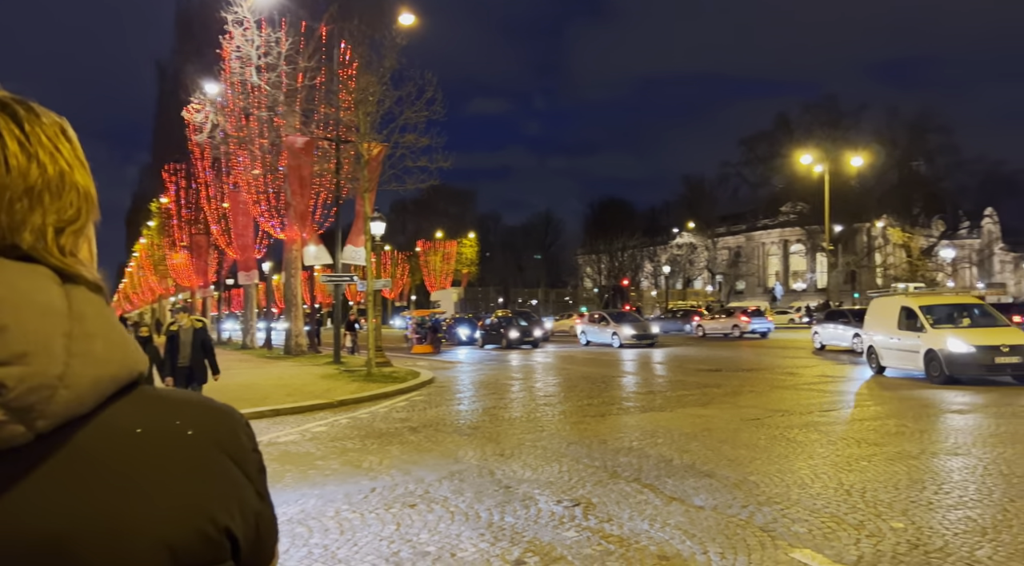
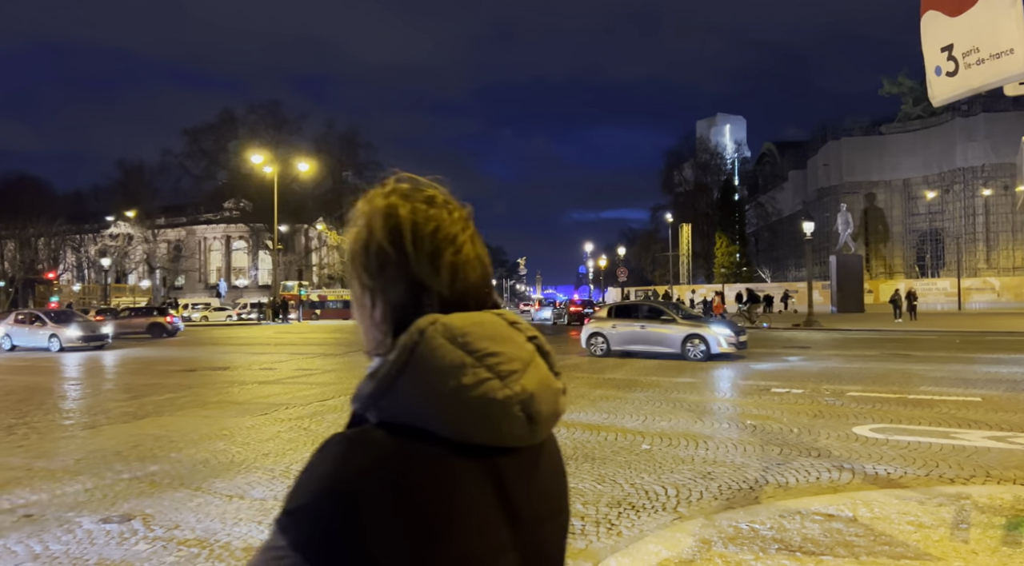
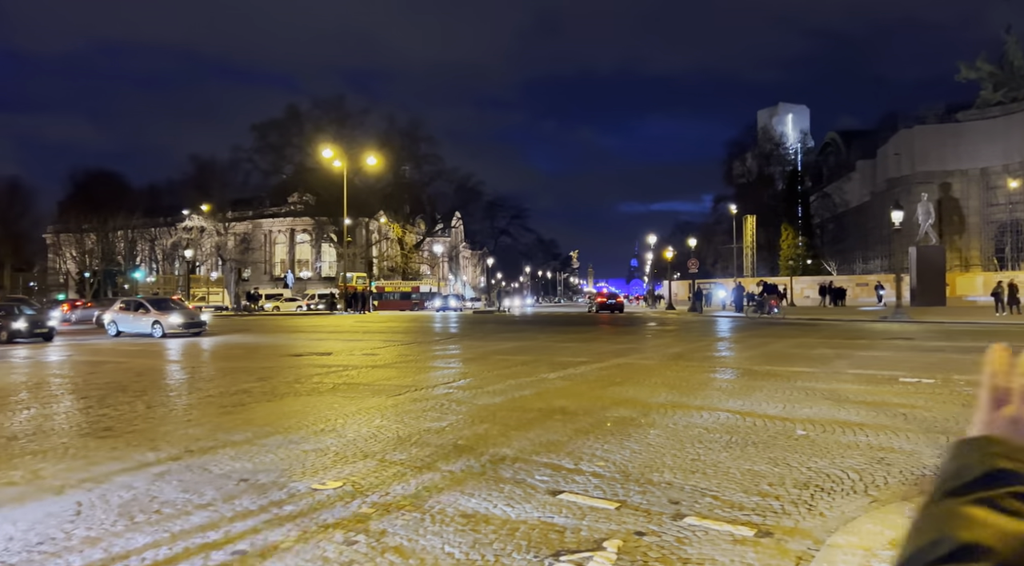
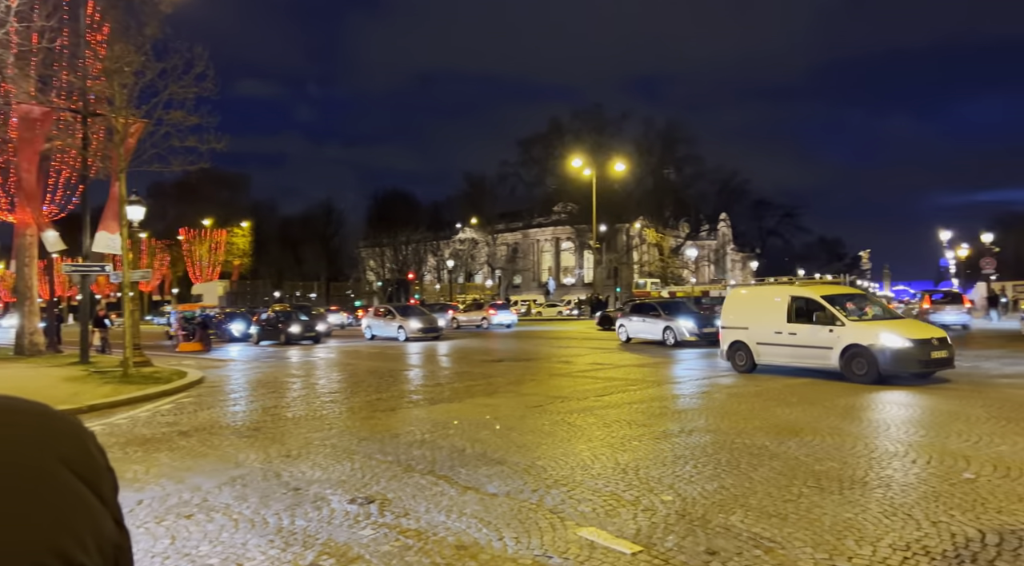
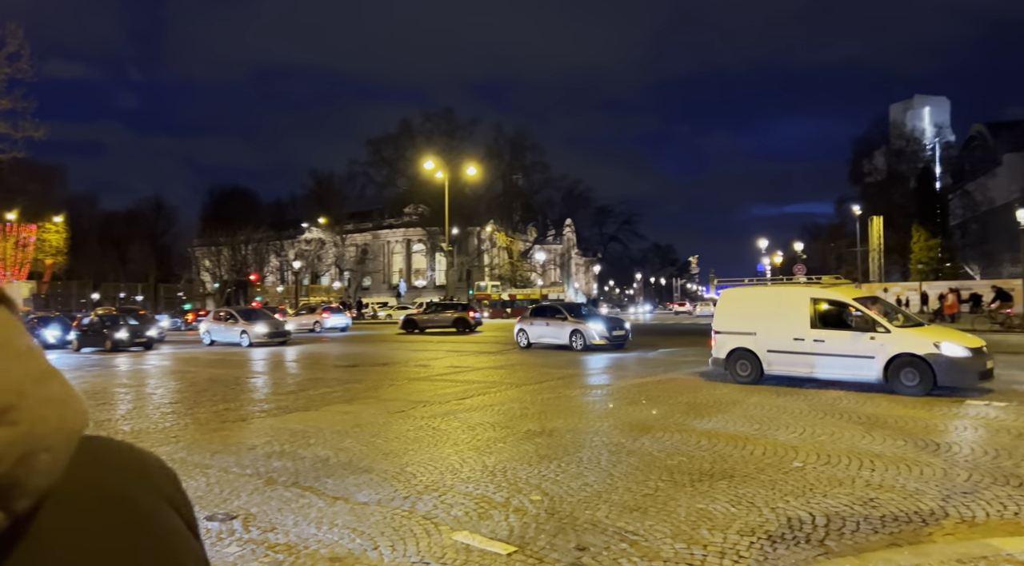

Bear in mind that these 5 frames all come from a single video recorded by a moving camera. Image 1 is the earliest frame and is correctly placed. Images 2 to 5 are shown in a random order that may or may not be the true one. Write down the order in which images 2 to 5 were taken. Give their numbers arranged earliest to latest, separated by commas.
4, 5, 2, 3
